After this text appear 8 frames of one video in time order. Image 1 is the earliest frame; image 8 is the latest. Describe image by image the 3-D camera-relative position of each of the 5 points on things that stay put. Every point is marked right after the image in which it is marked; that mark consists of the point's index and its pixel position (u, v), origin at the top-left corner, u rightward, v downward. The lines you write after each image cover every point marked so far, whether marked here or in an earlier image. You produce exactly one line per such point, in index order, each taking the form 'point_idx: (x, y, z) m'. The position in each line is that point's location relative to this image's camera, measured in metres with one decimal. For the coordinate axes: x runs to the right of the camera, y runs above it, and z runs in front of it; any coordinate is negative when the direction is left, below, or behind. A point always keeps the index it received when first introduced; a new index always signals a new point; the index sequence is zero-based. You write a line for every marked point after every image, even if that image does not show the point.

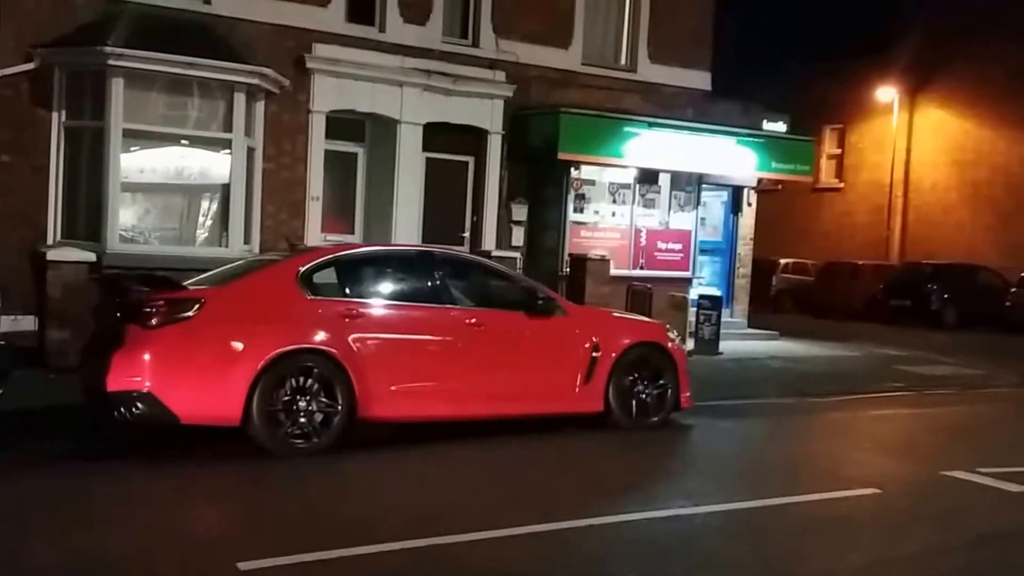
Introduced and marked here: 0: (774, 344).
0: (+4.6, -1.0, +19.3) m
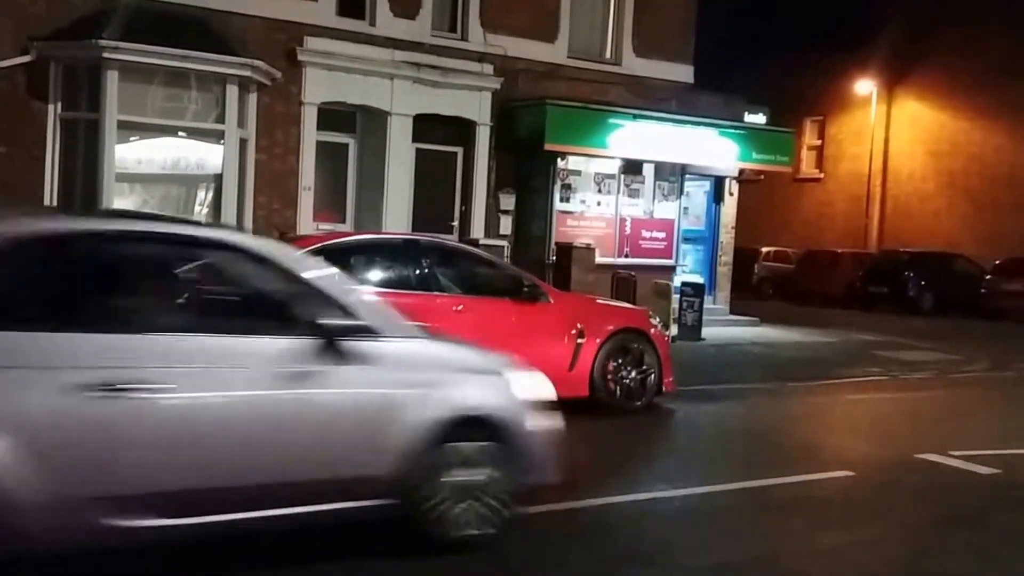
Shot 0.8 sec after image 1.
0: (+4.4, -0.7, +19.7) m
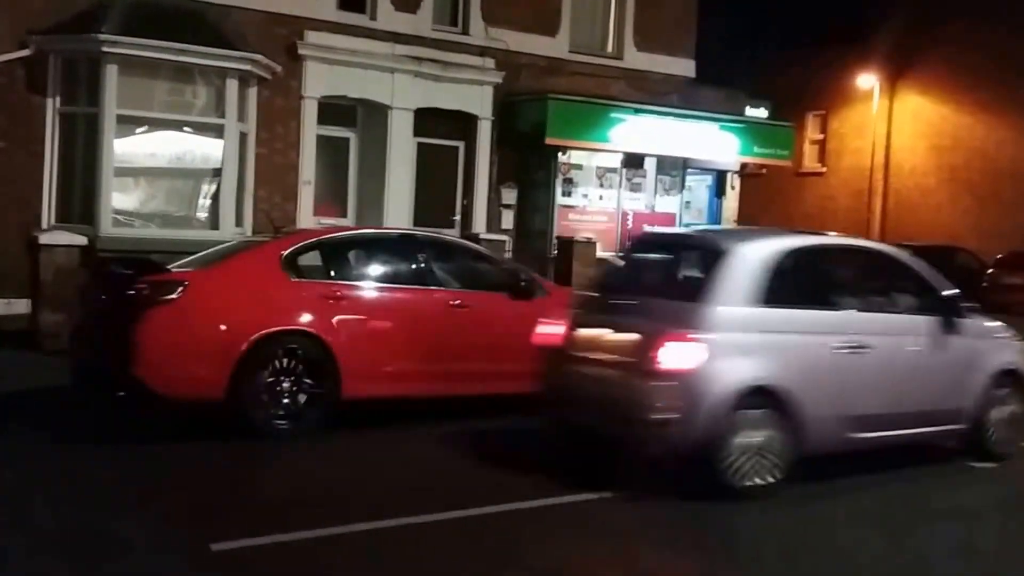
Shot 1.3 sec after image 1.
0: (+4.4, -0.6, +19.6) m
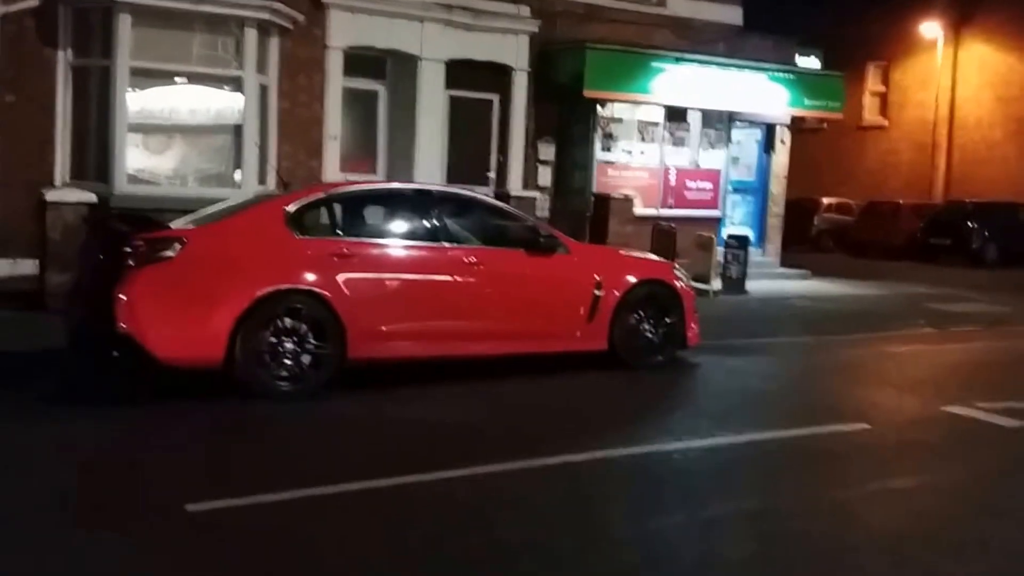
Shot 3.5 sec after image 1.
0: (+5.1, +0.1, +18.9) m
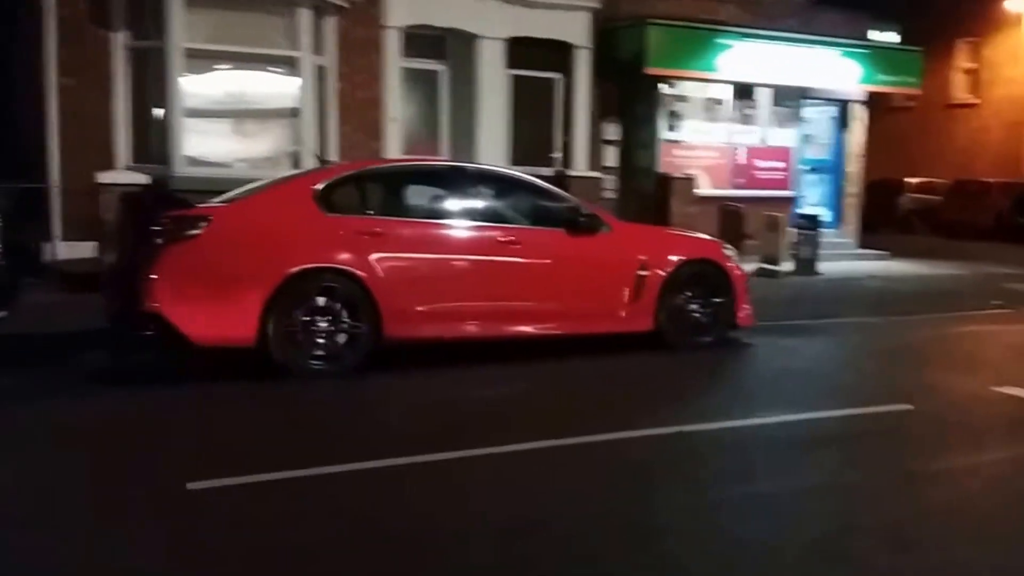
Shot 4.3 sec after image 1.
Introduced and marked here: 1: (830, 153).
0: (+6.2, +0.4, +18.3) m
1: (+5.6, +2.4, +19.2) m
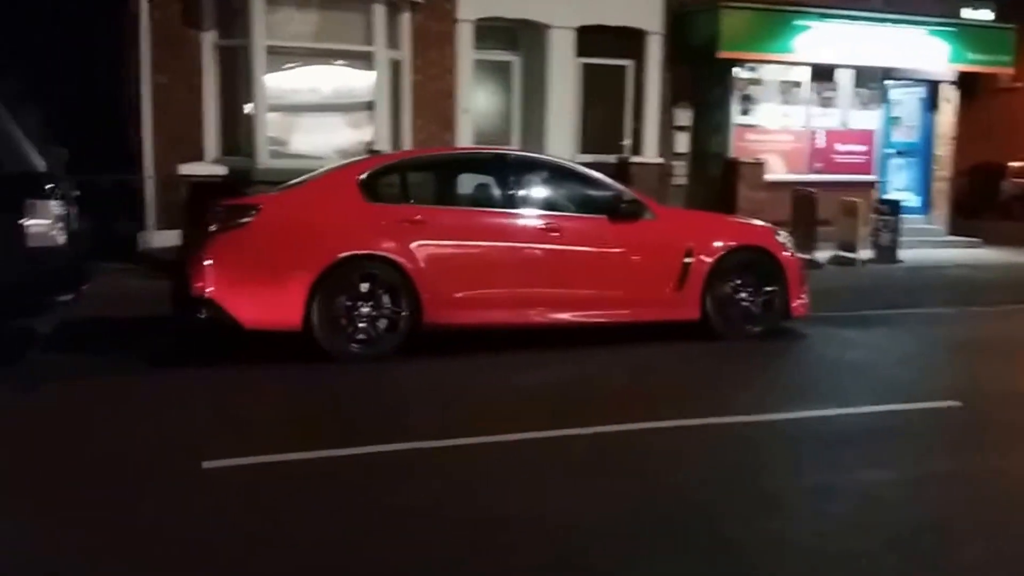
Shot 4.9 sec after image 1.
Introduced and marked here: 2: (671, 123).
0: (+7.4, +0.6, +17.7) m
1: (+6.9, +2.6, +18.6) m
2: (+2.4, +2.5, +16.6) m
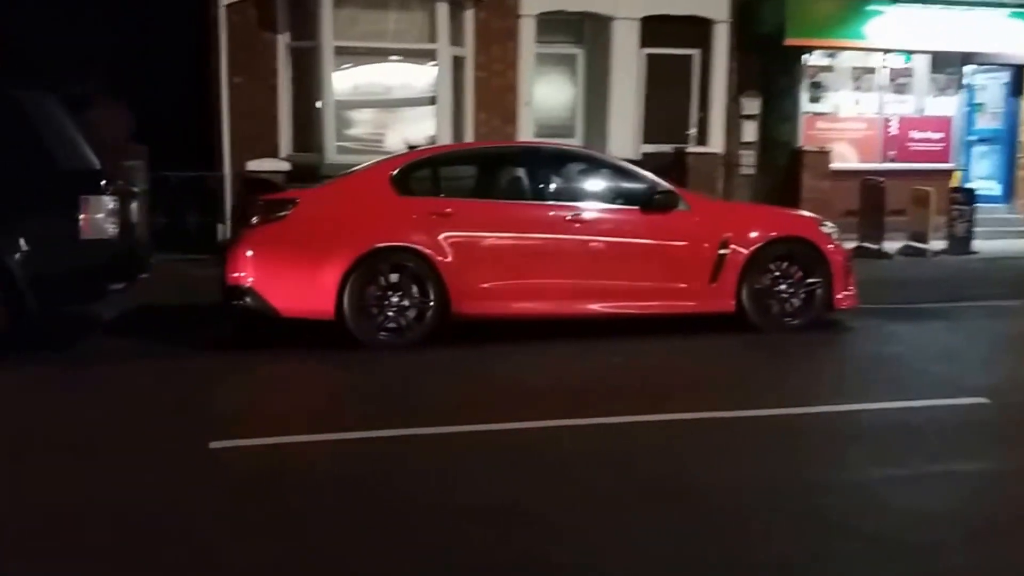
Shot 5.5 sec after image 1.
0: (+8.5, +0.7, +17.1) m
1: (+8.1, +2.7, +18.0) m
2: (+3.4, +2.6, +16.4) m
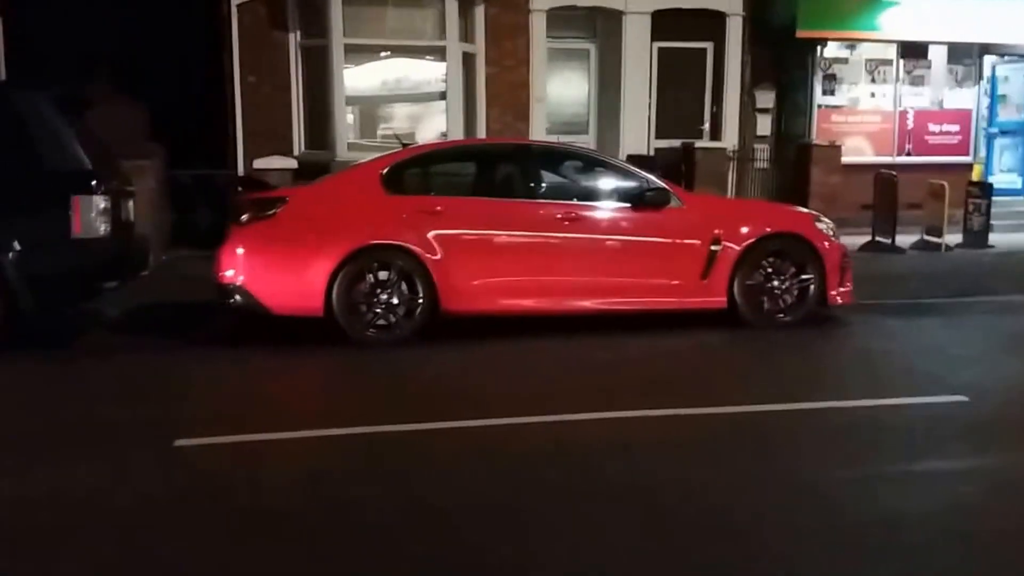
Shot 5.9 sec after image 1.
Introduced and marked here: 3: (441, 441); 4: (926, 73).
0: (+8.7, +0.8, +16.8) m
1: (+8.3, +2.8, +17.7) m
2: (+3.6, +2.7, +16.3) m
3: (-0.4, -1.0, +7.1) m
4: (+6.3, +3.2, +16.4) m
